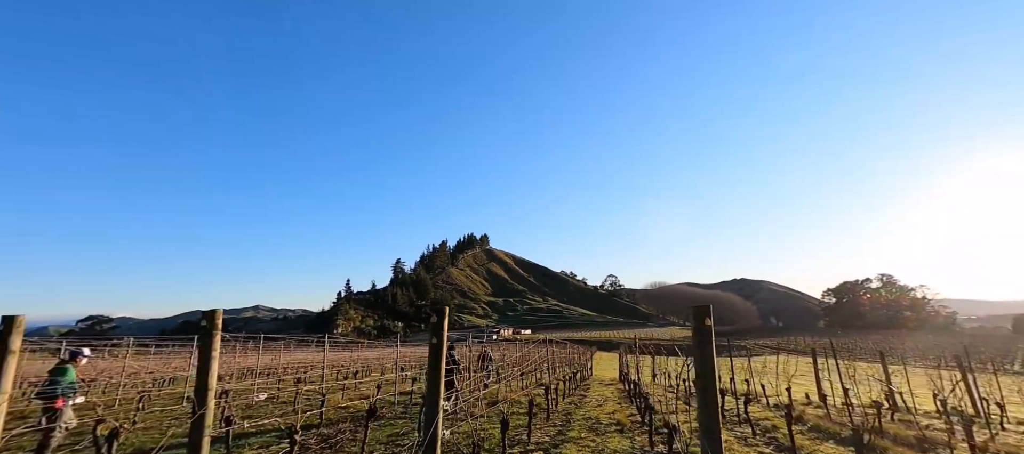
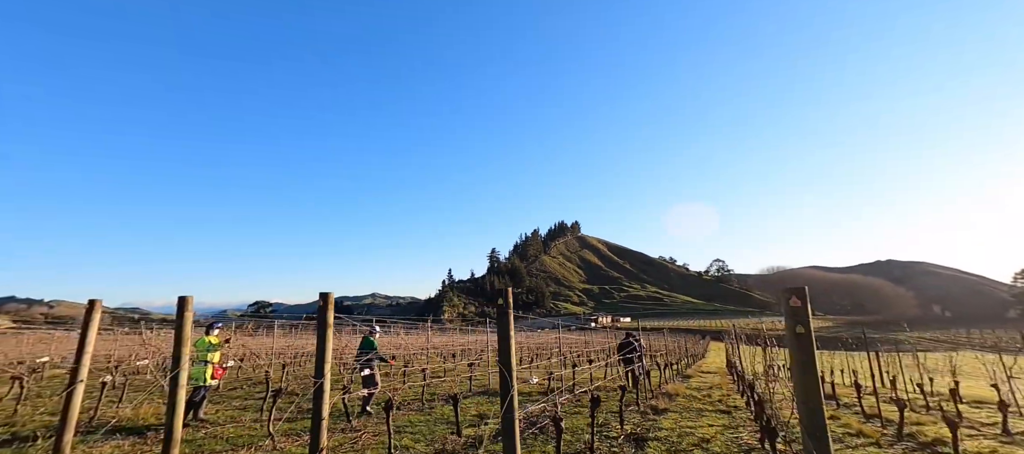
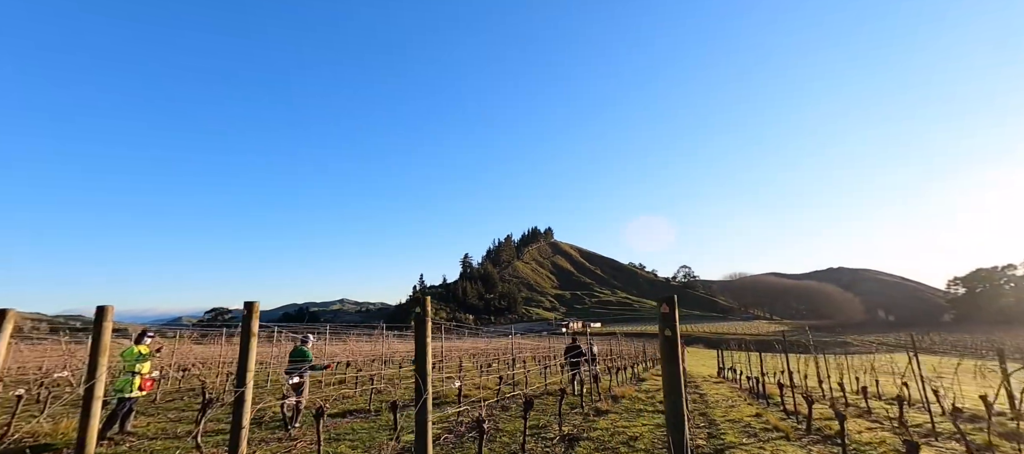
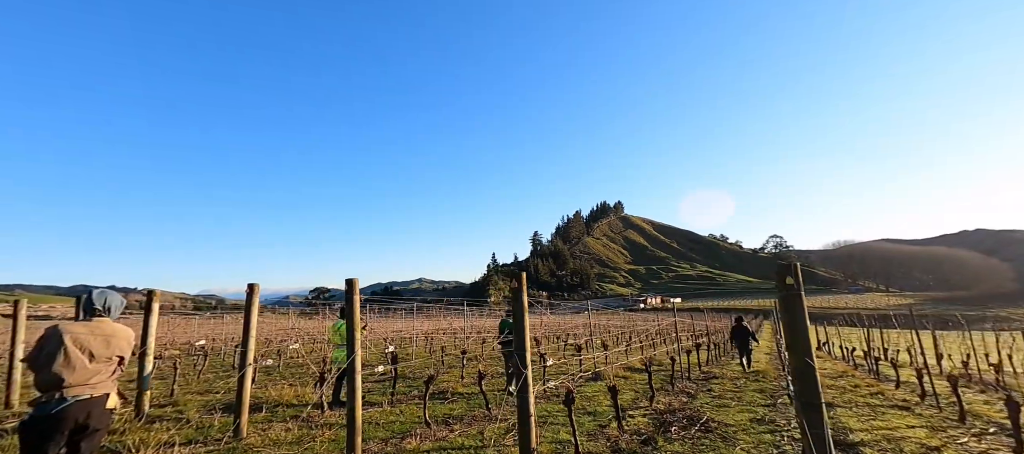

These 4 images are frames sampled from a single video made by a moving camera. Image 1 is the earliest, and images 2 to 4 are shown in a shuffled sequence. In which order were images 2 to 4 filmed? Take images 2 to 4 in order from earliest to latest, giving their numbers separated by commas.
3, 2, 4
